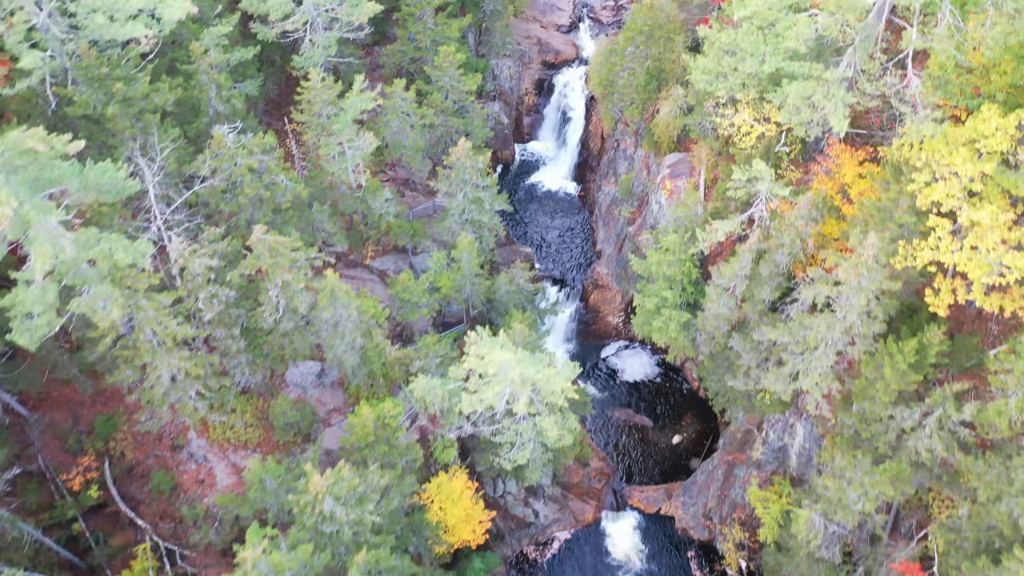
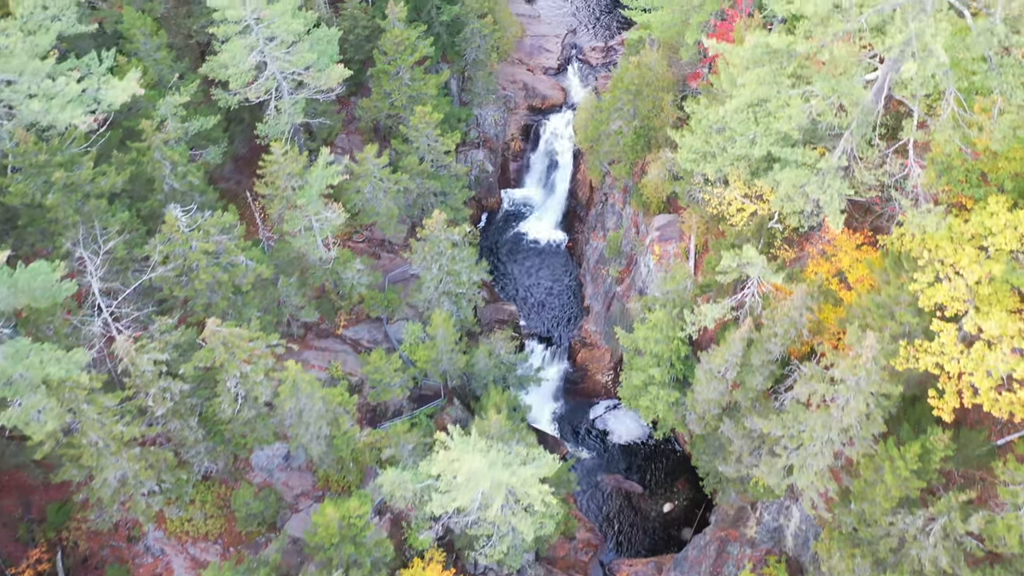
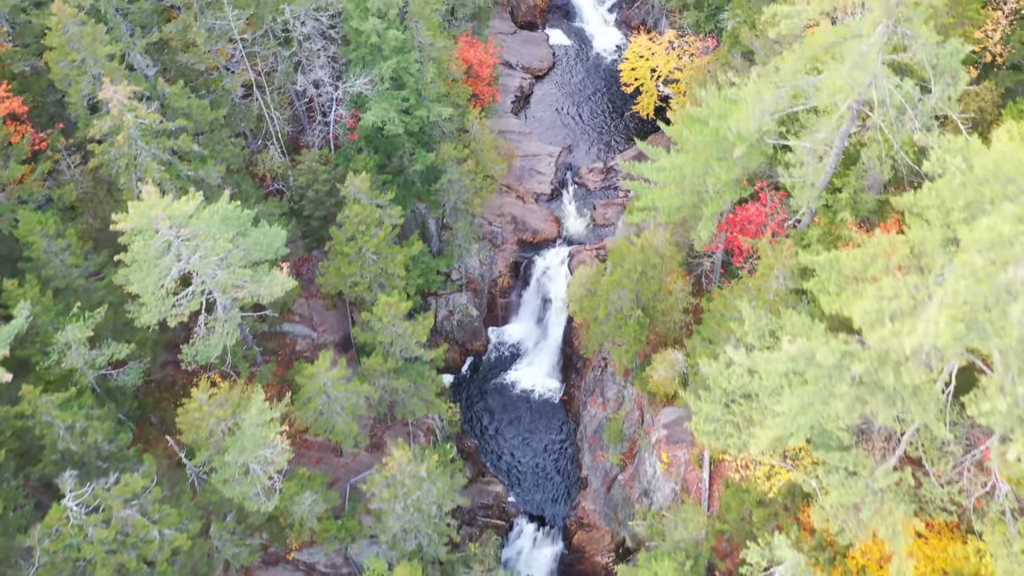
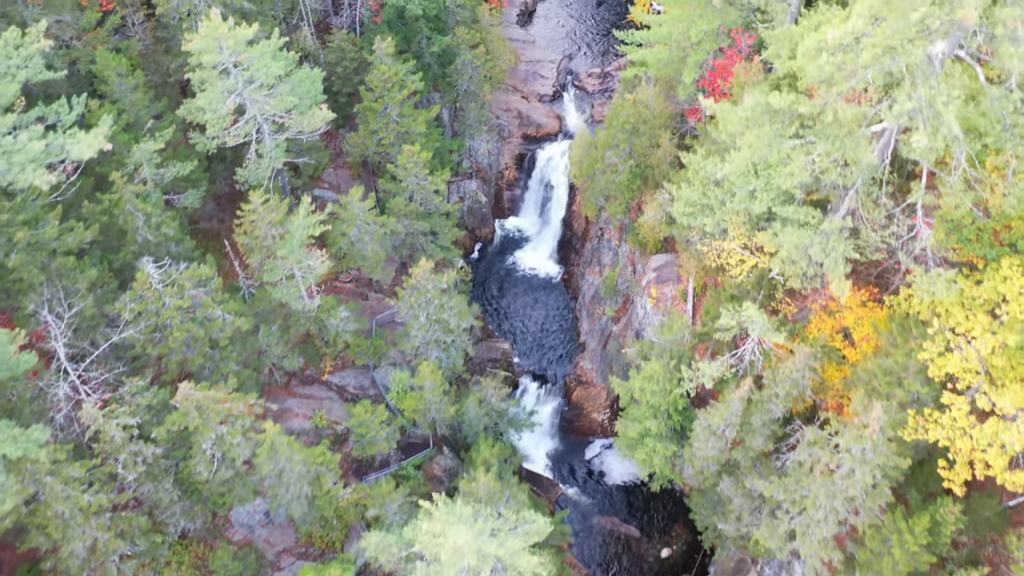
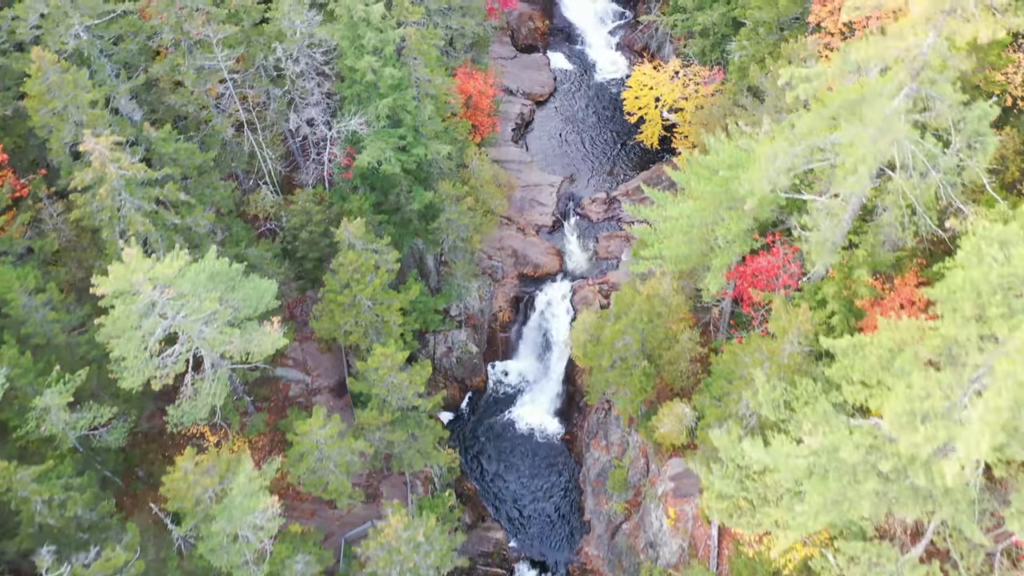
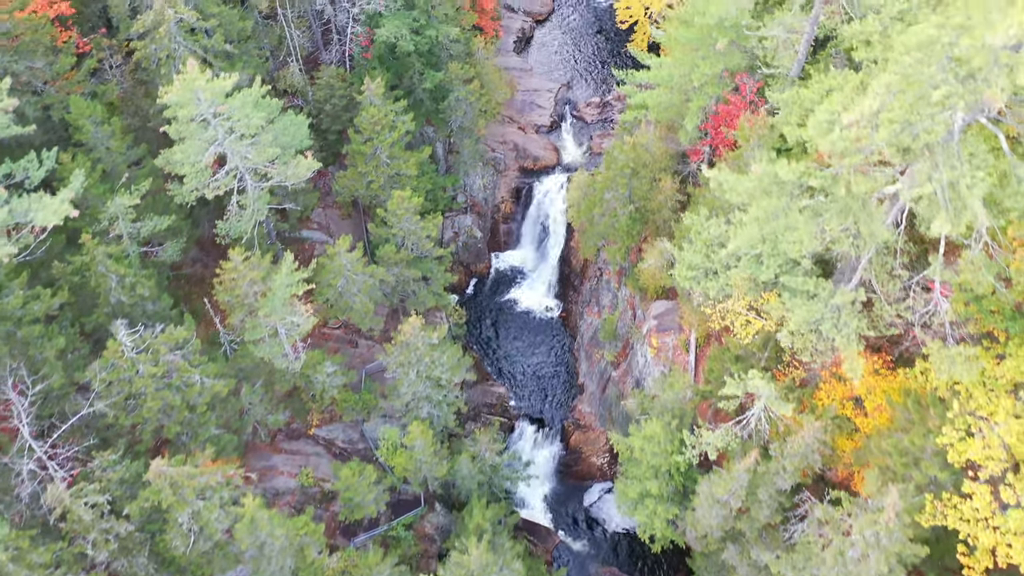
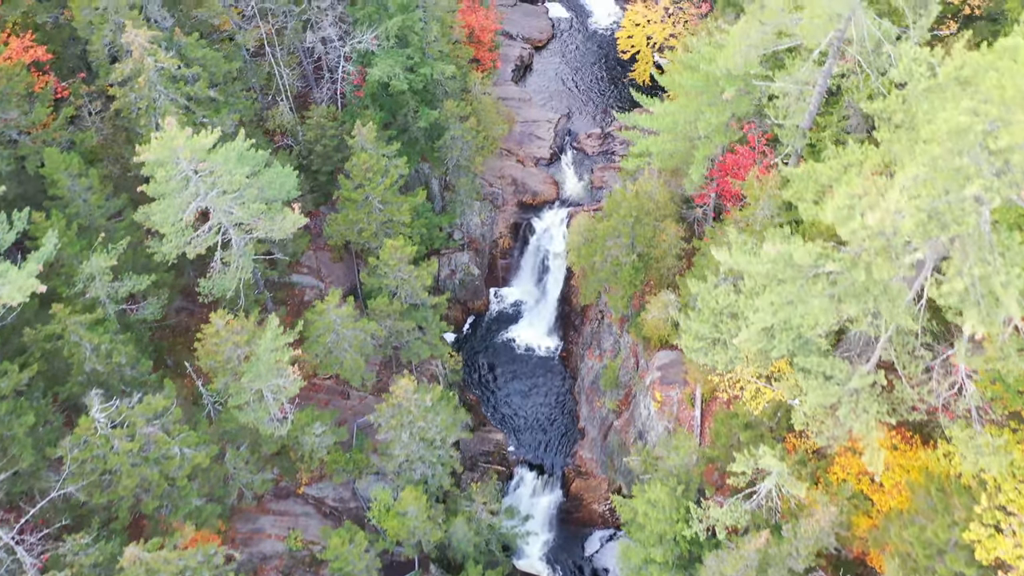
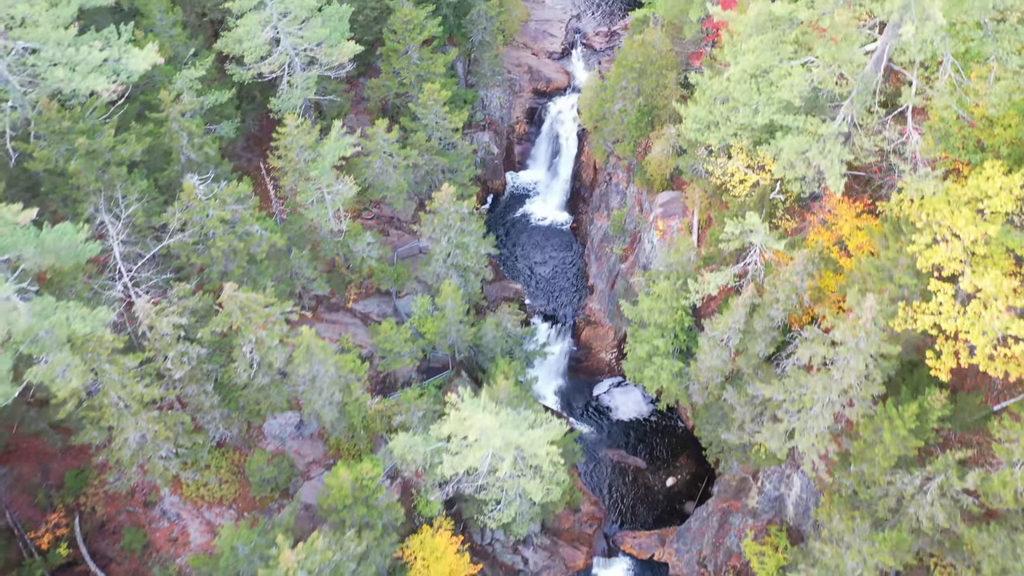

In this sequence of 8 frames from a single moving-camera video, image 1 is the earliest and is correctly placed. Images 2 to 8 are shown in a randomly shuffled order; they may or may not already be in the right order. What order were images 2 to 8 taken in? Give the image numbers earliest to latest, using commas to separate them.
8, 2, 4, 6, 7, 3, 5
